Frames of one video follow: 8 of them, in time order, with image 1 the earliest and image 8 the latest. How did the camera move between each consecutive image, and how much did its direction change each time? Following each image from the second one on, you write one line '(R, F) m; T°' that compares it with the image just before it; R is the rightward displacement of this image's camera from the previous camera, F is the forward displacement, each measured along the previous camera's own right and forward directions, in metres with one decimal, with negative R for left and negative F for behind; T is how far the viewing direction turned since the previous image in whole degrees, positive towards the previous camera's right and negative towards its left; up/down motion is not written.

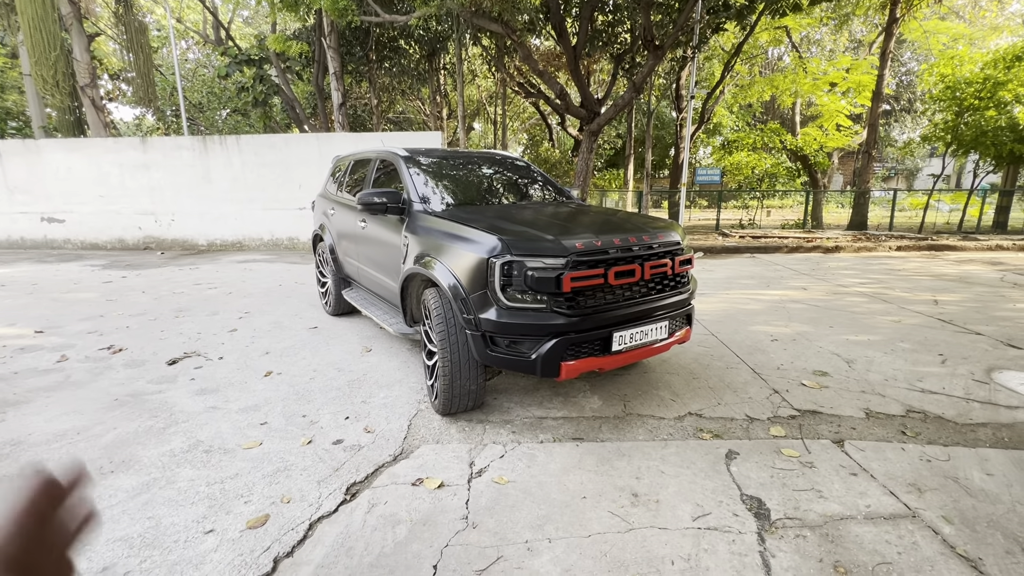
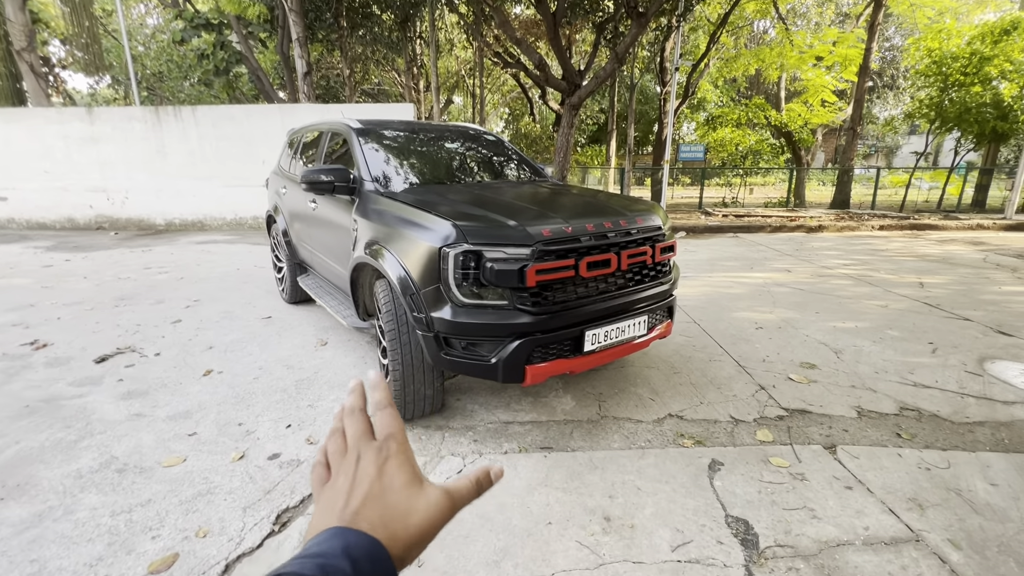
(+0.1, +0.3) m; +2°
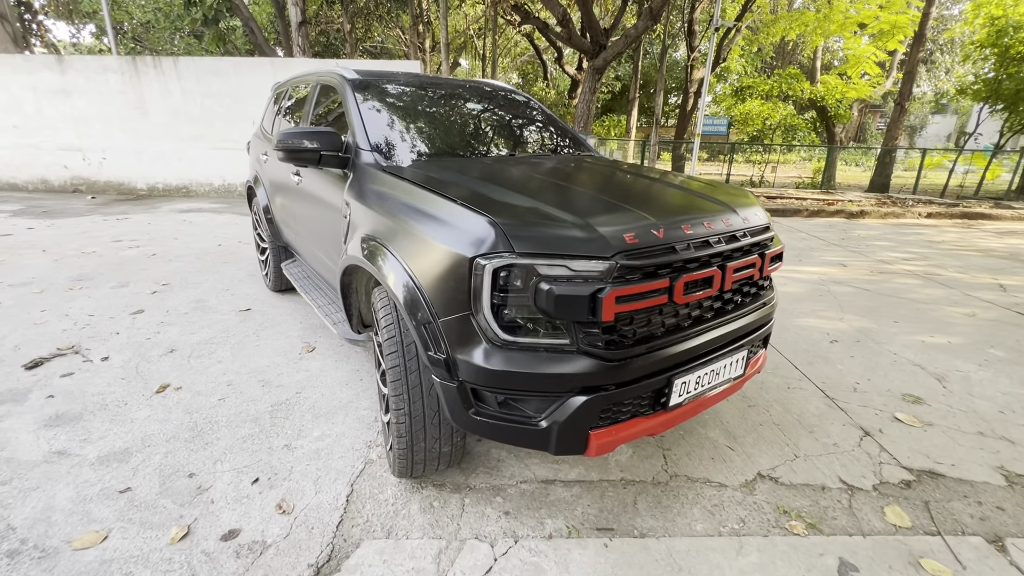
(-0.2, +0.7) m; 0°
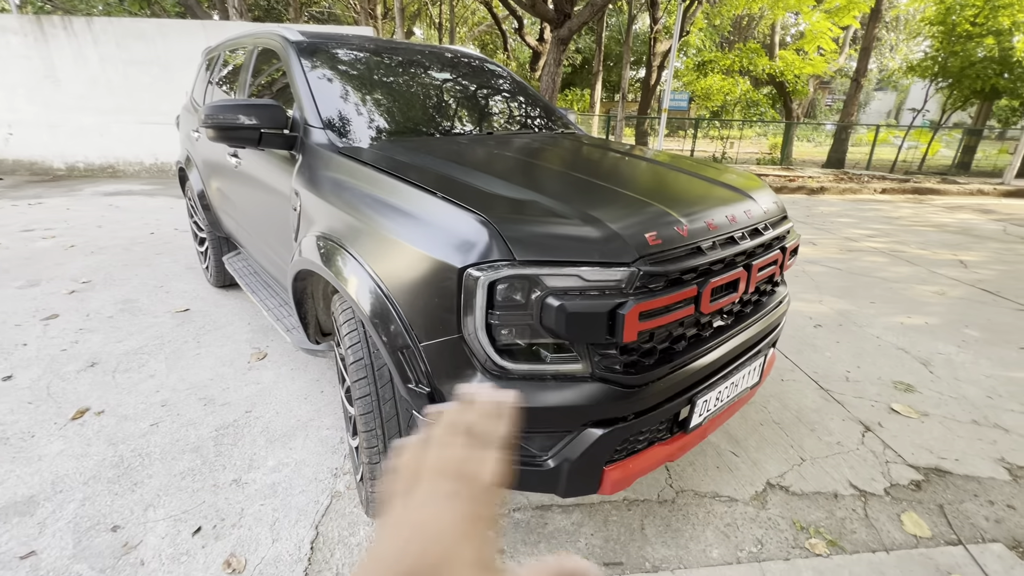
(-0.1, +0.3) m; +5°
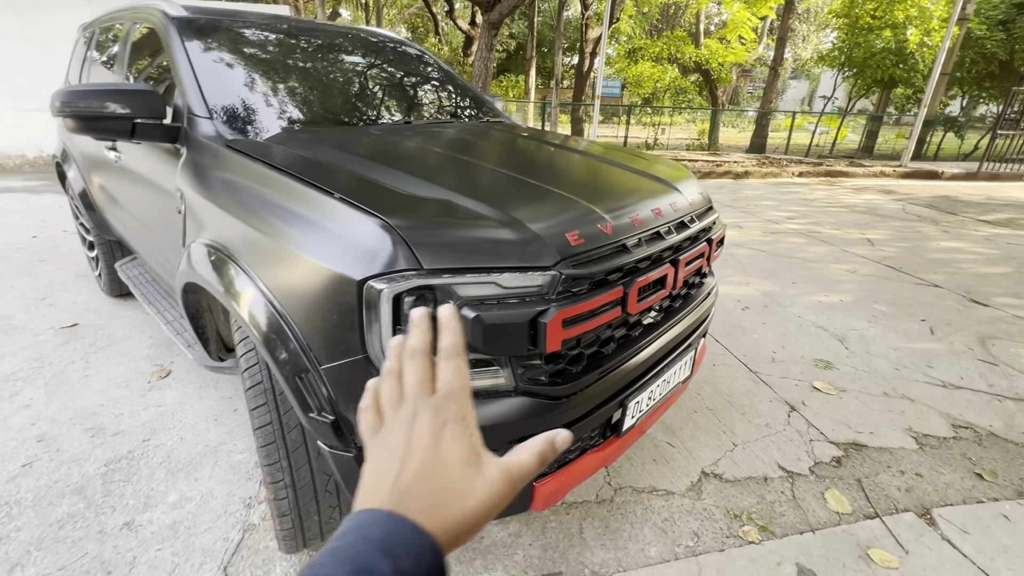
(+0.1, +0.1) m; +7°
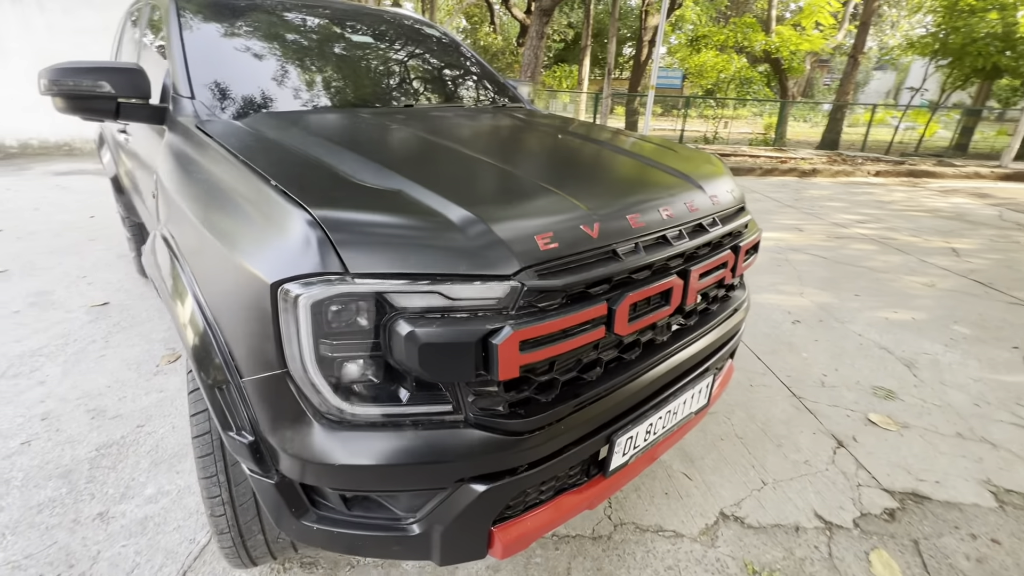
(+0.2, +0.2) m; -6°
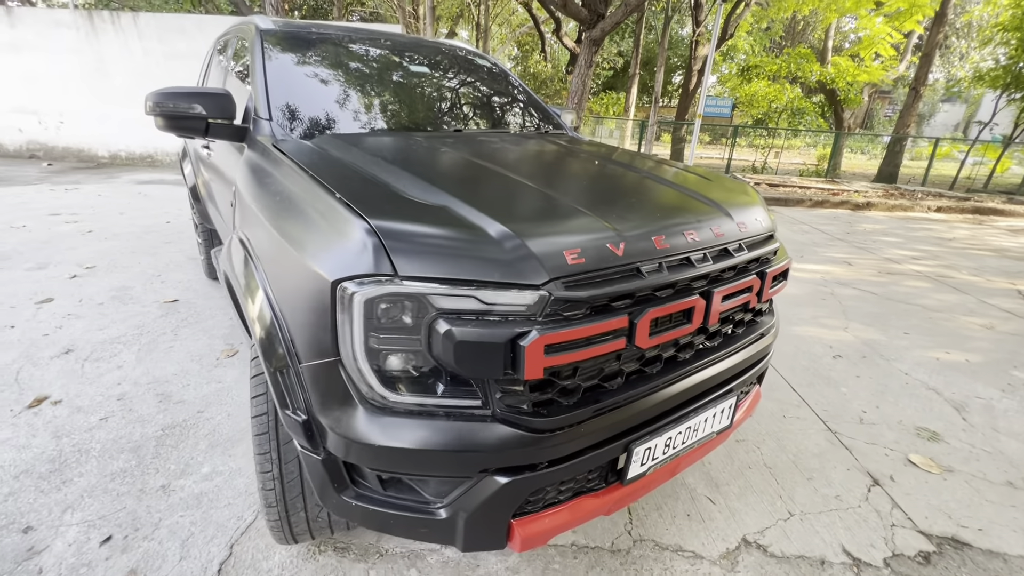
(0.0, -0.1) m; -5°
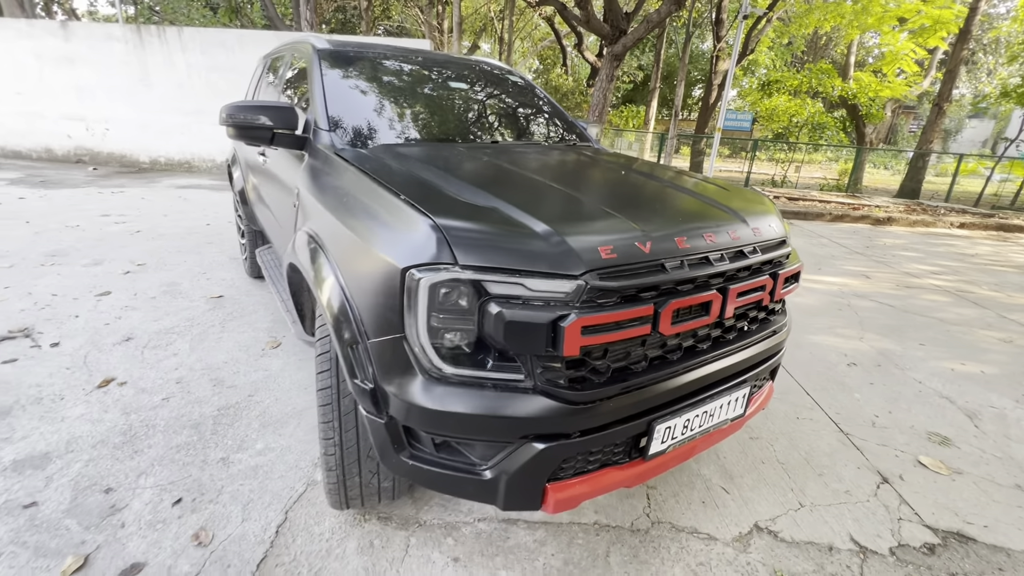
(-0.1, -0.2) m; -2°
